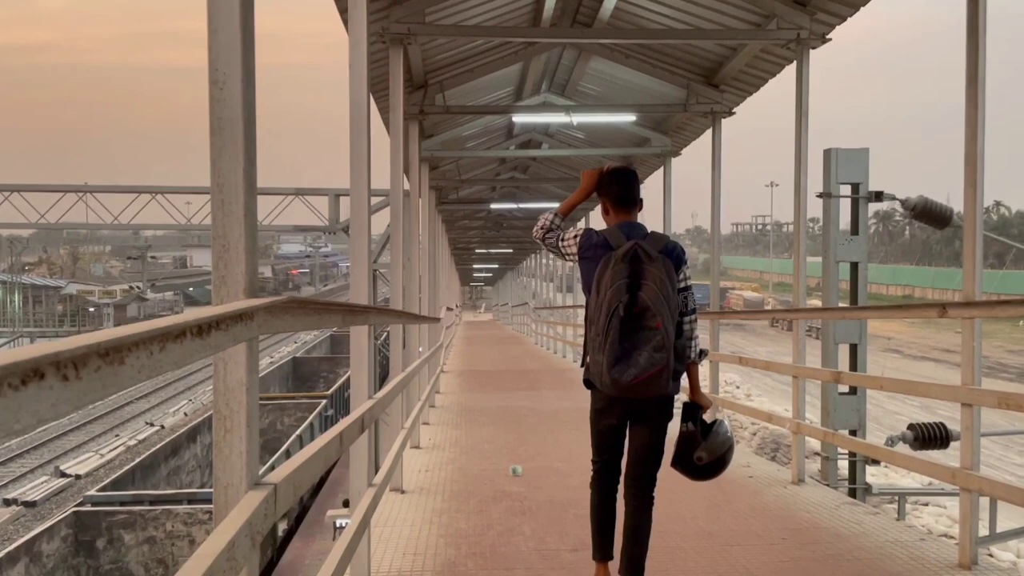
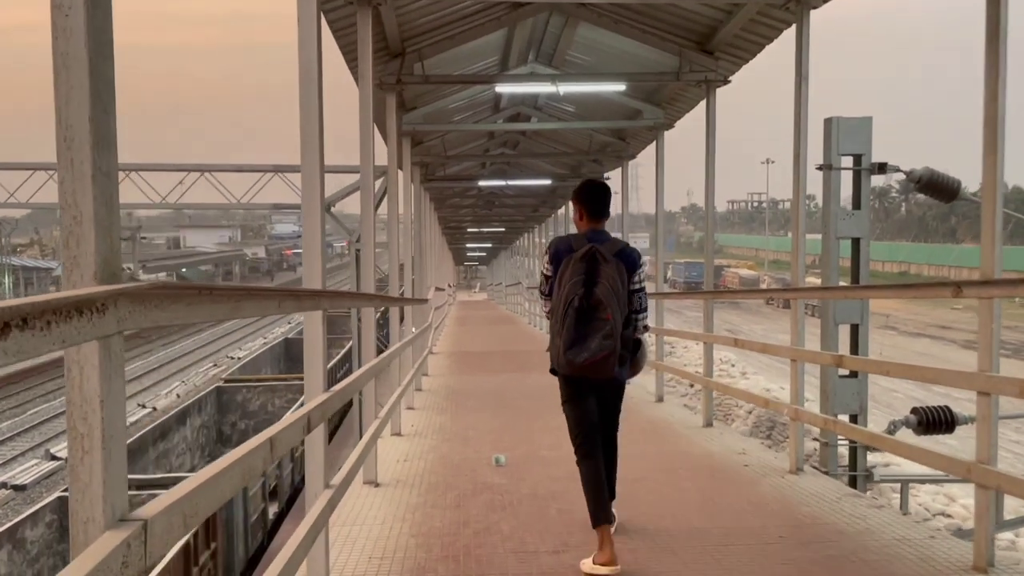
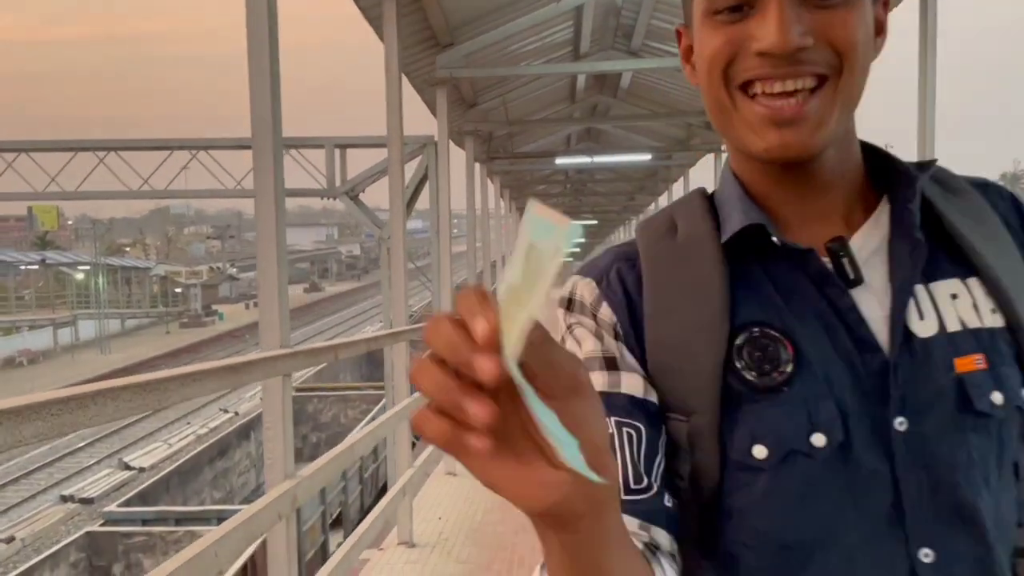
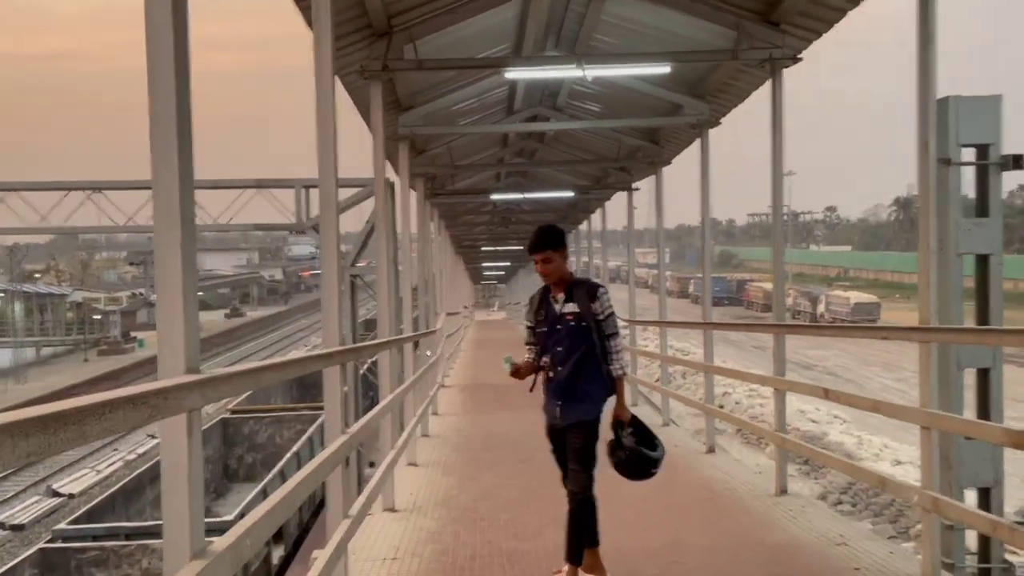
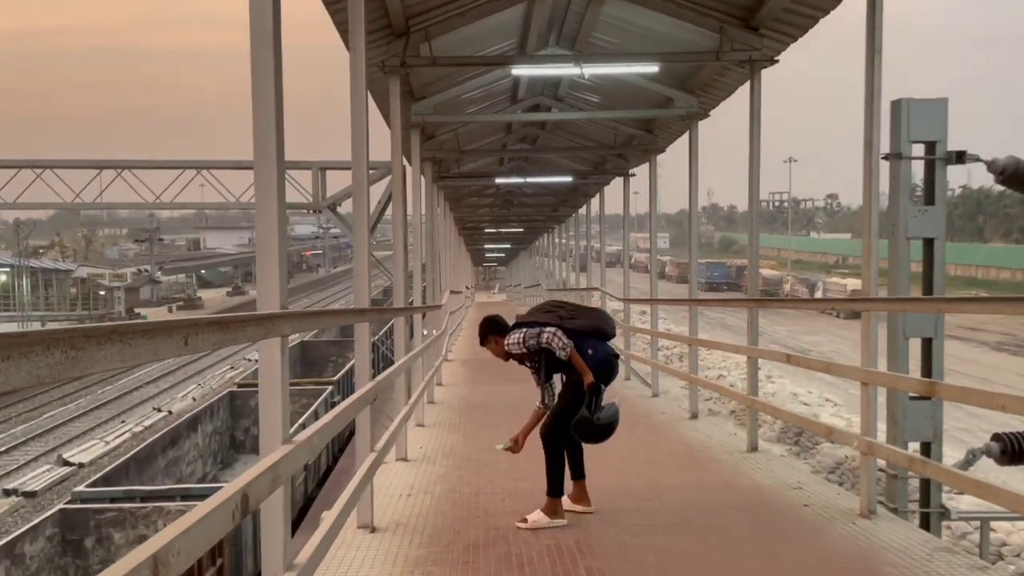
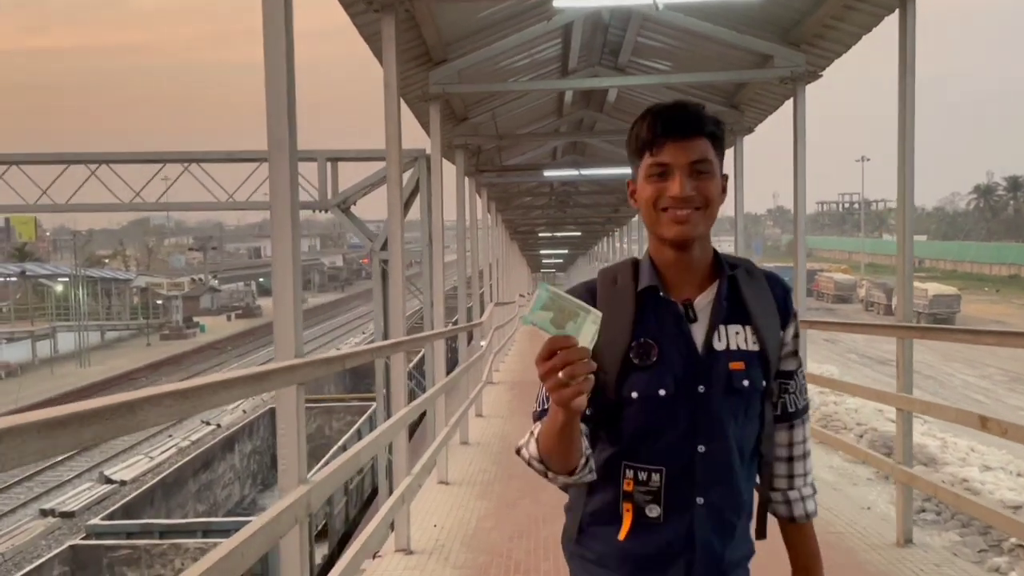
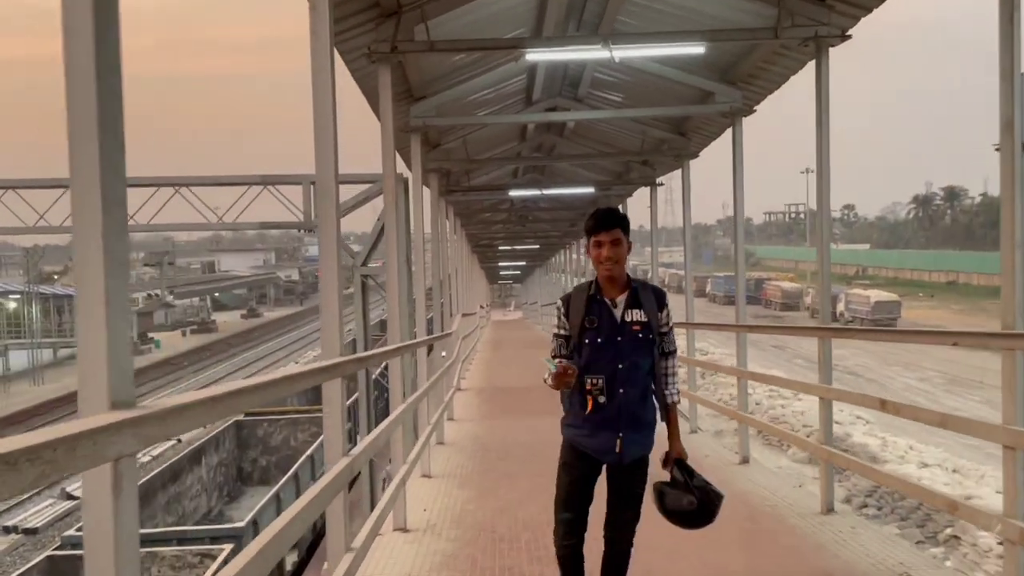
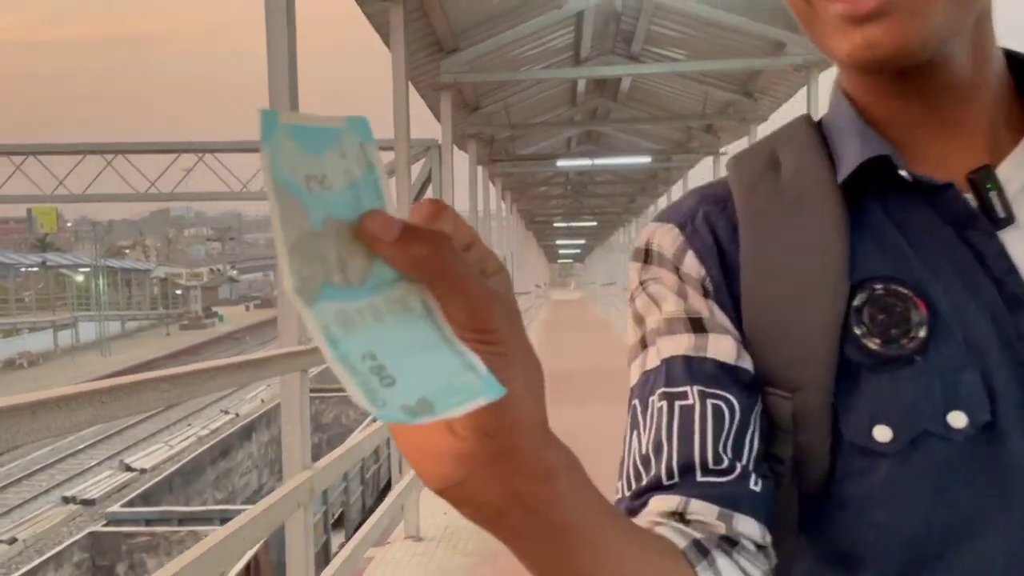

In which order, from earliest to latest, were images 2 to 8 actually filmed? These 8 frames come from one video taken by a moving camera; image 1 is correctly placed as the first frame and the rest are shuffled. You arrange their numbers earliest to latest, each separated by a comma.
2, 5, 4, 7, 6, 3, 8
